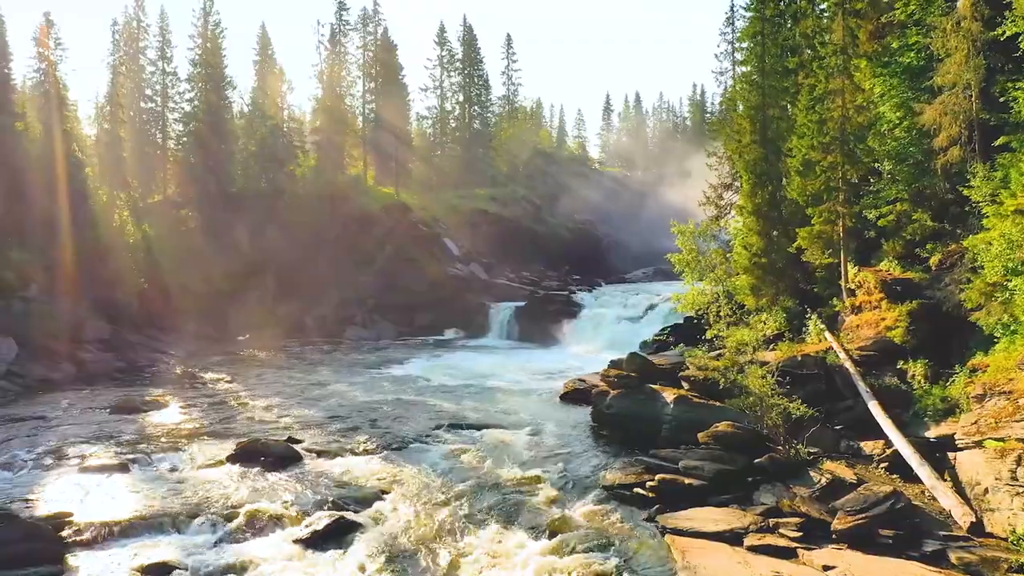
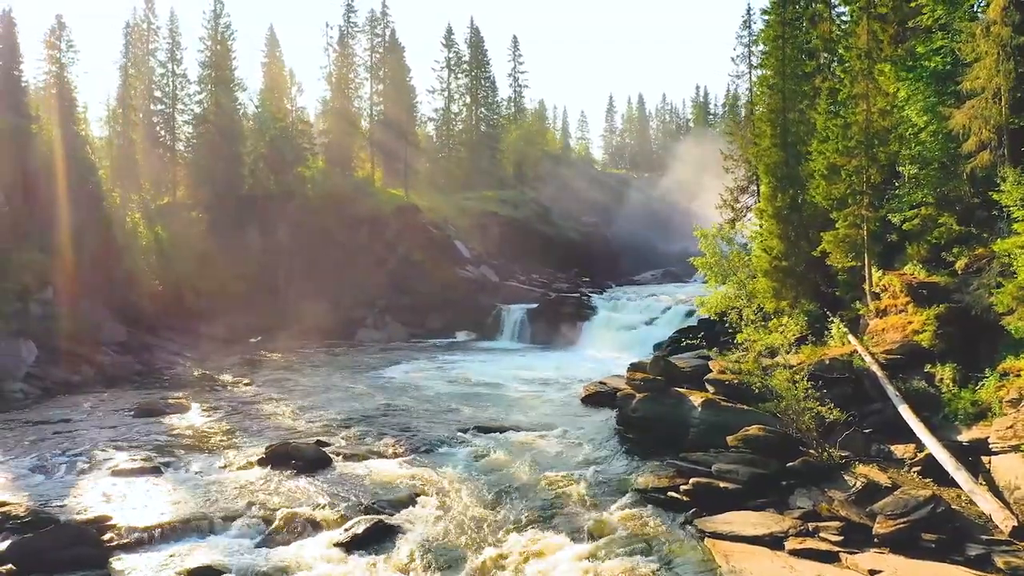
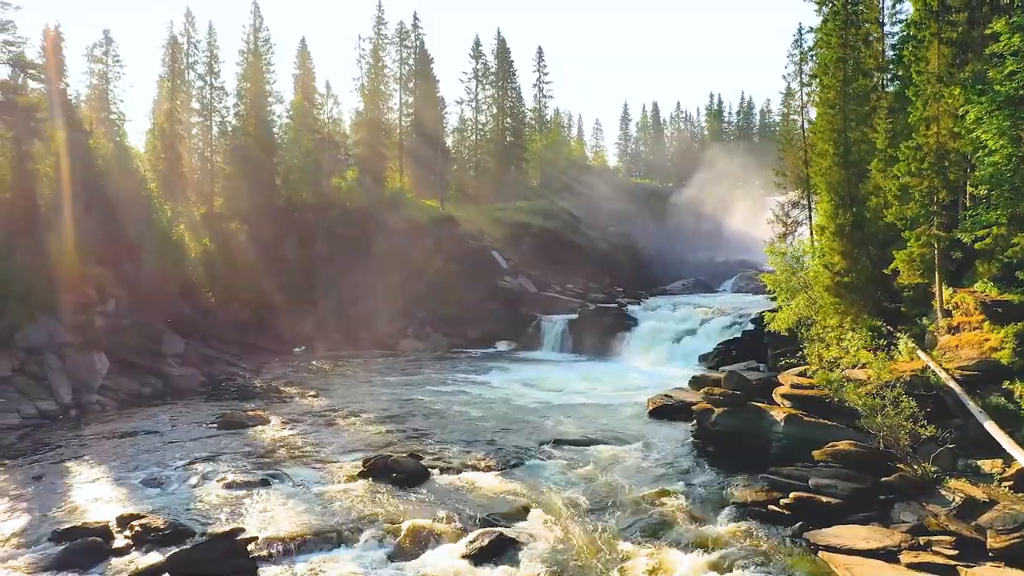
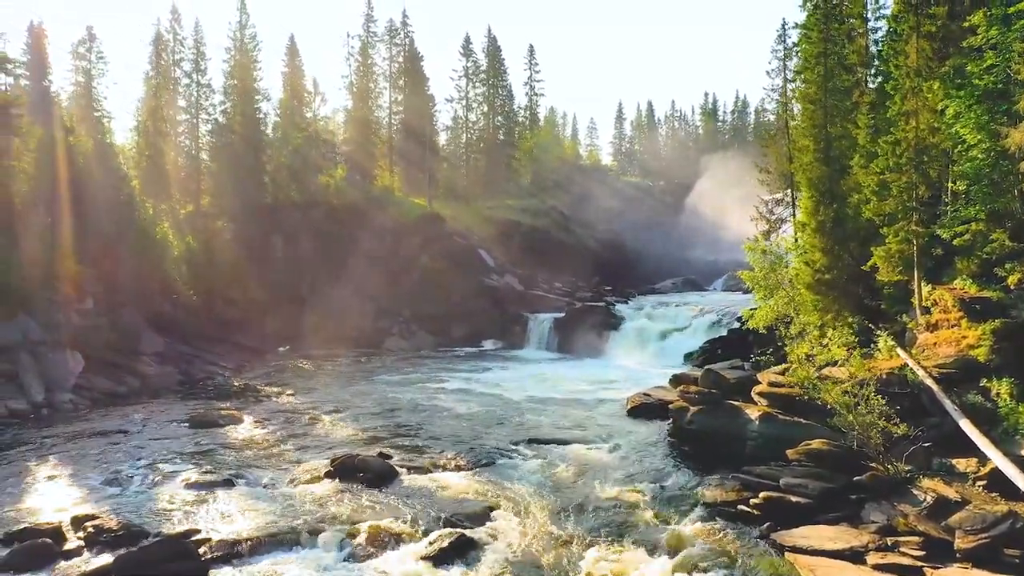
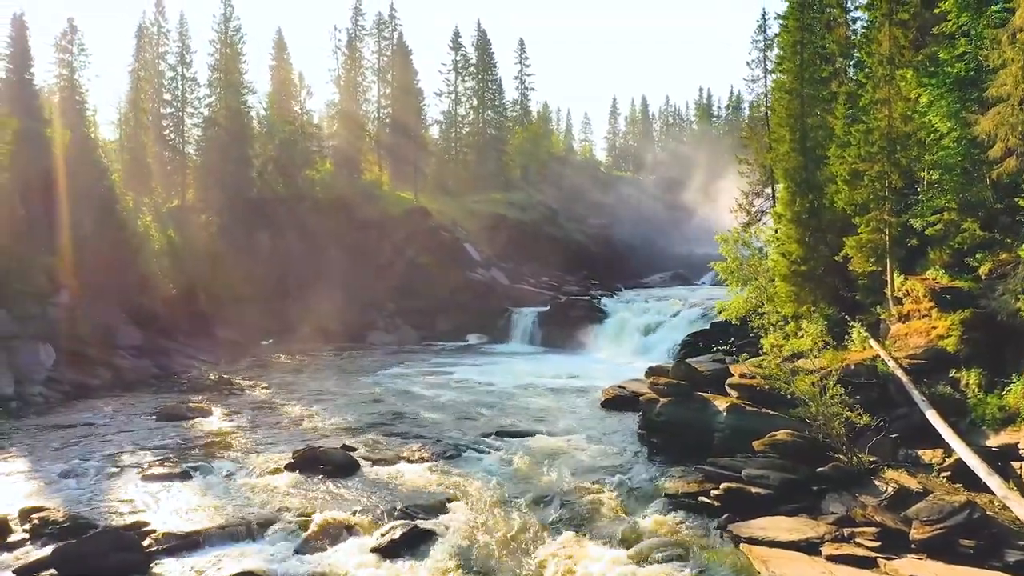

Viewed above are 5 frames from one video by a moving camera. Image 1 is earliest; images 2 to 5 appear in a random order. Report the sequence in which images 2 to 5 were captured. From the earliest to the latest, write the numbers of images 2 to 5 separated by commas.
2, 5, 4, 3
